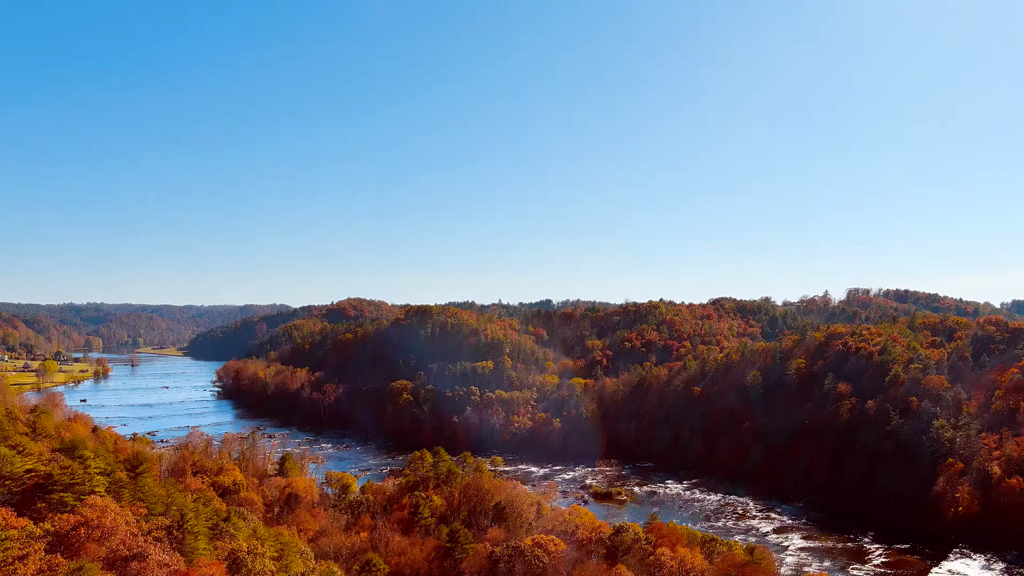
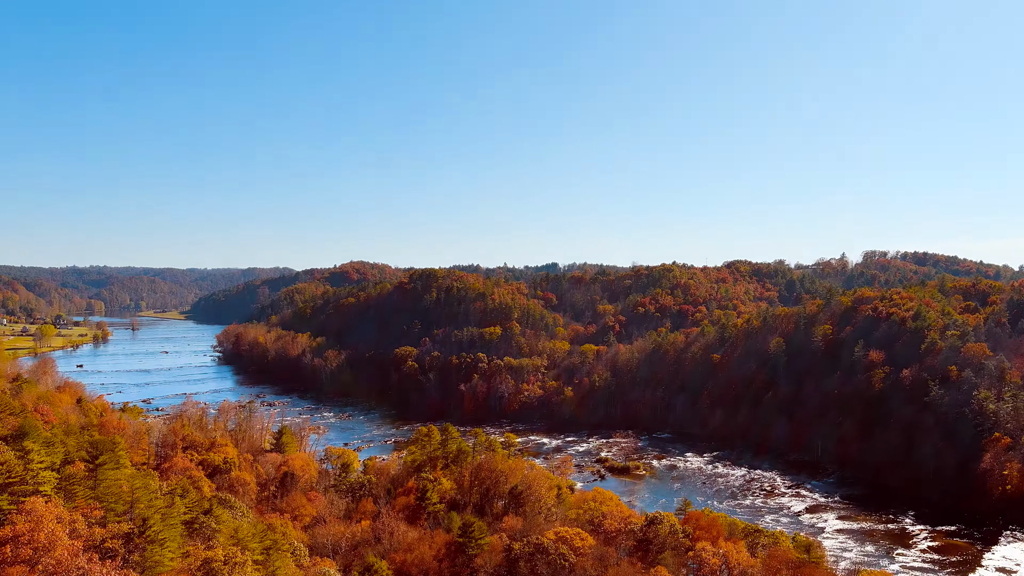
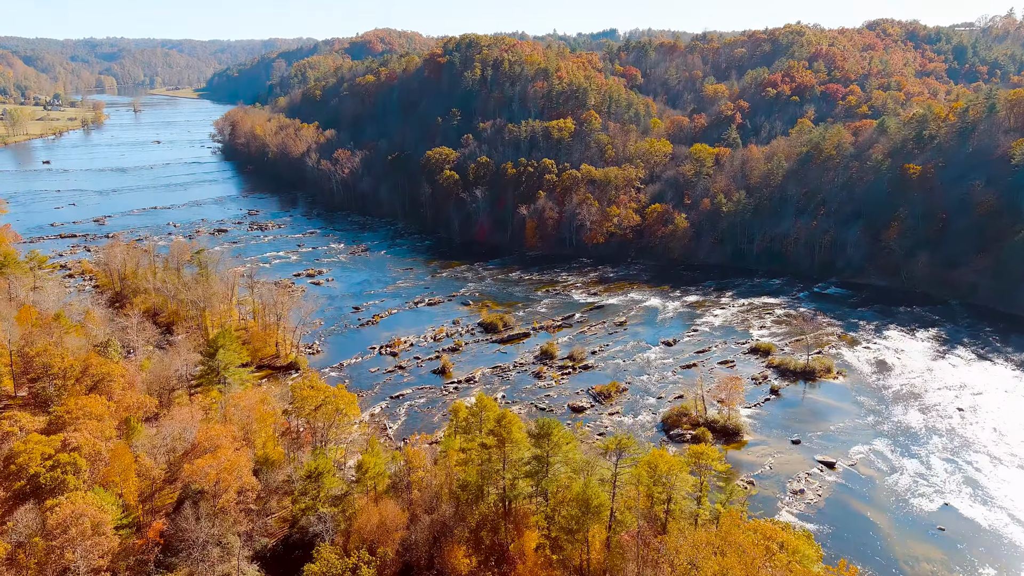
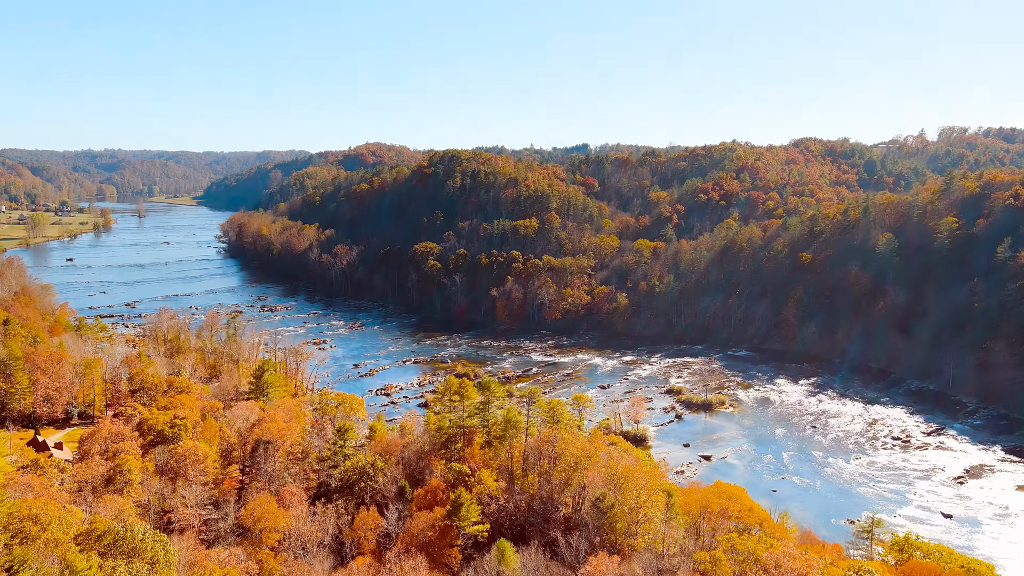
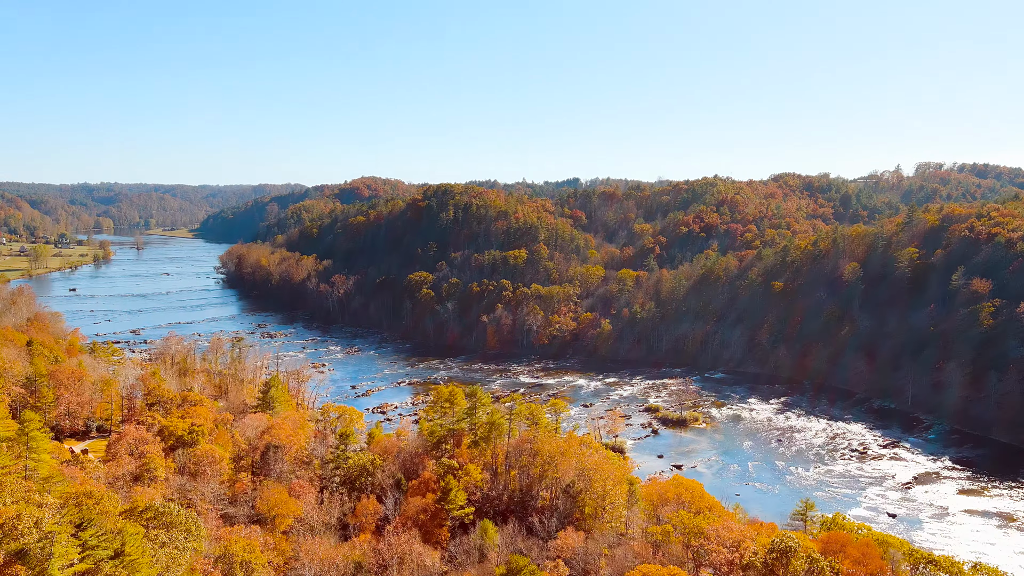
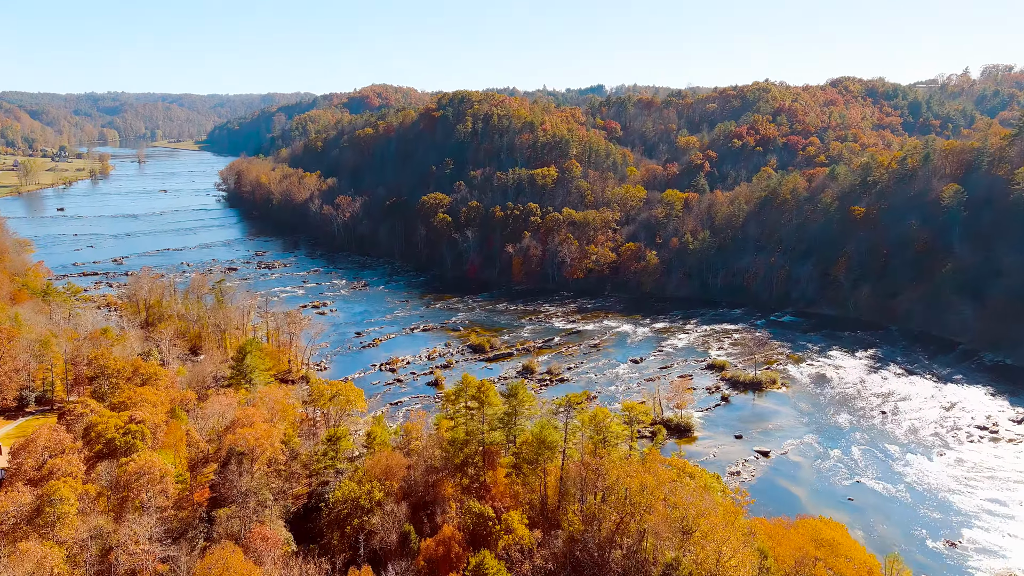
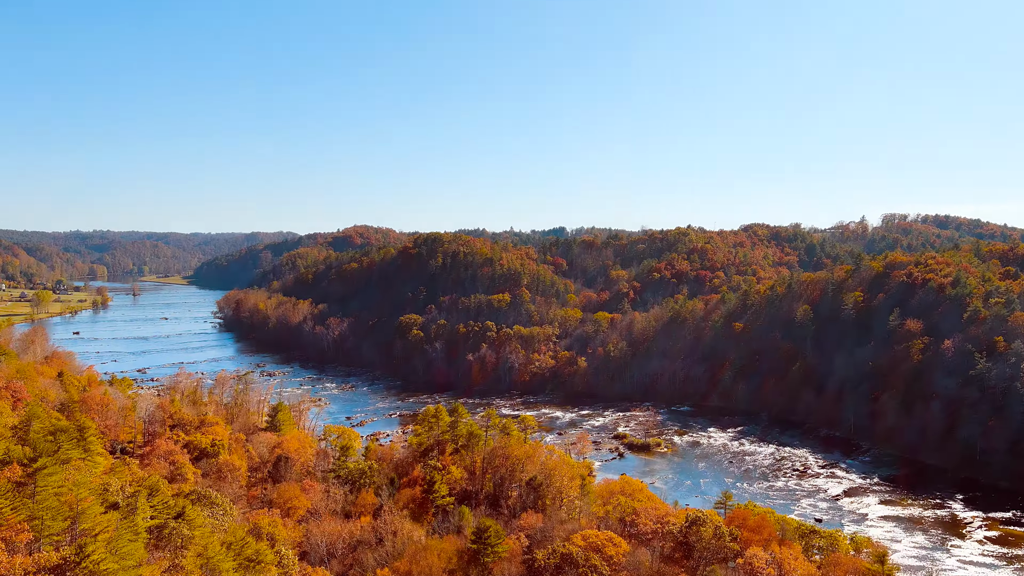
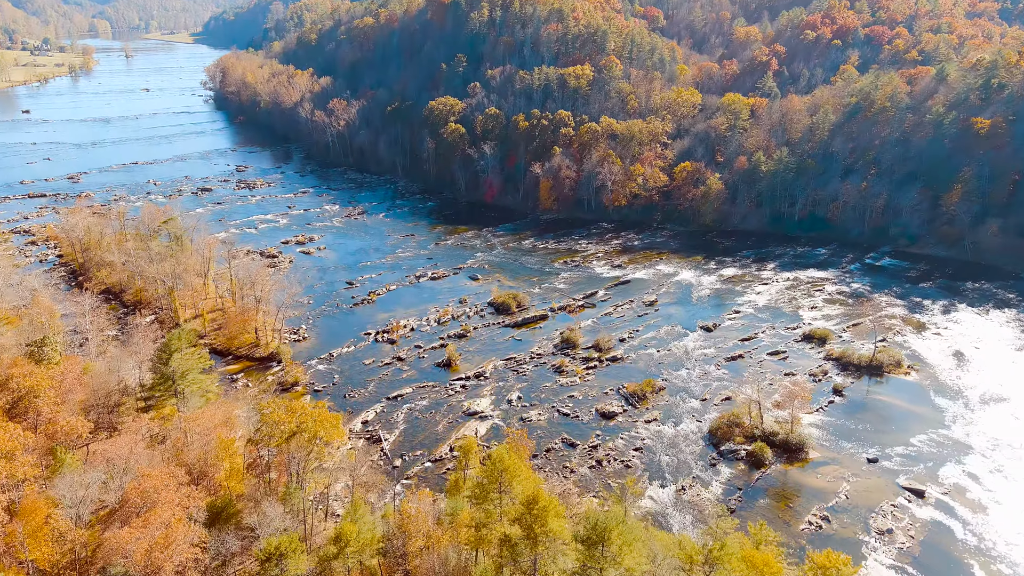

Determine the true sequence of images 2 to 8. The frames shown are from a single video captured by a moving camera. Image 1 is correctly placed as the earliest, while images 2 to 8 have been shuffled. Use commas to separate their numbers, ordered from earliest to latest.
2, 7, 5, 4, 6, 3, 8
